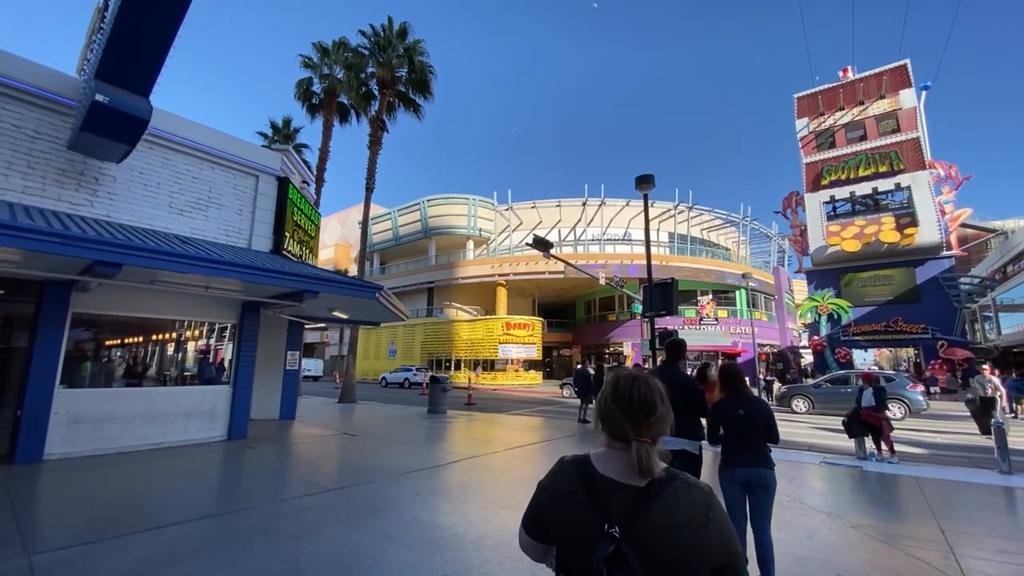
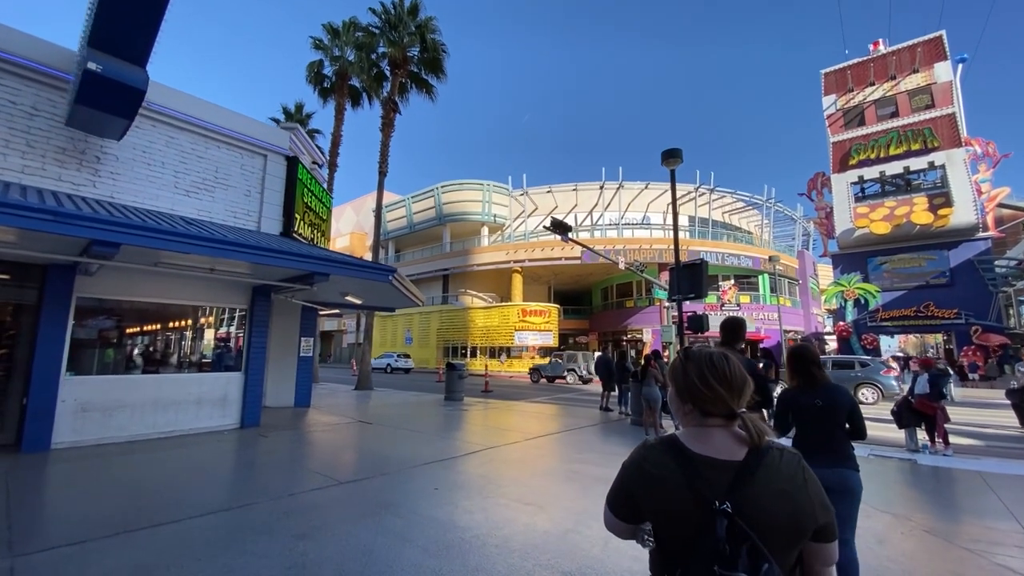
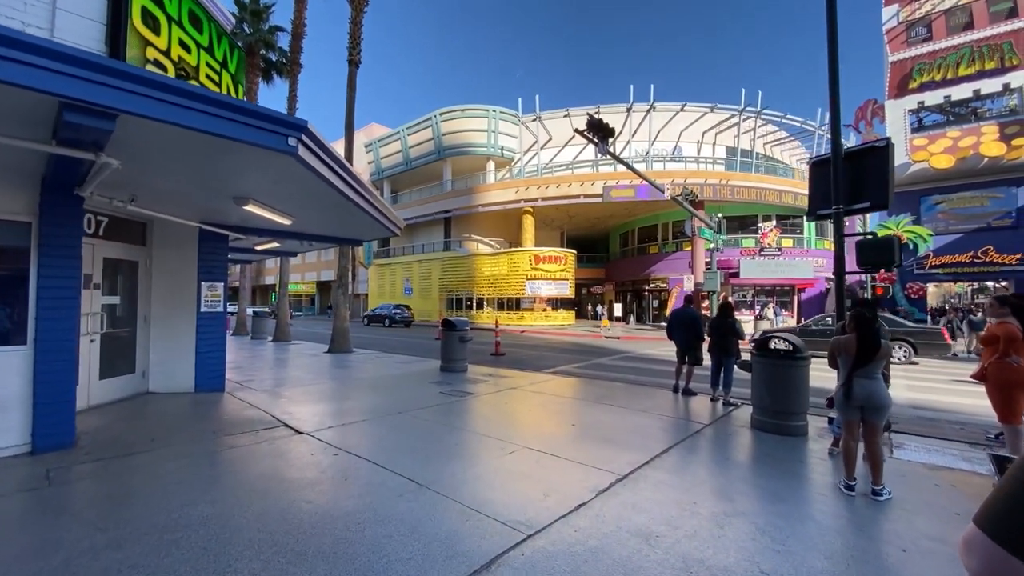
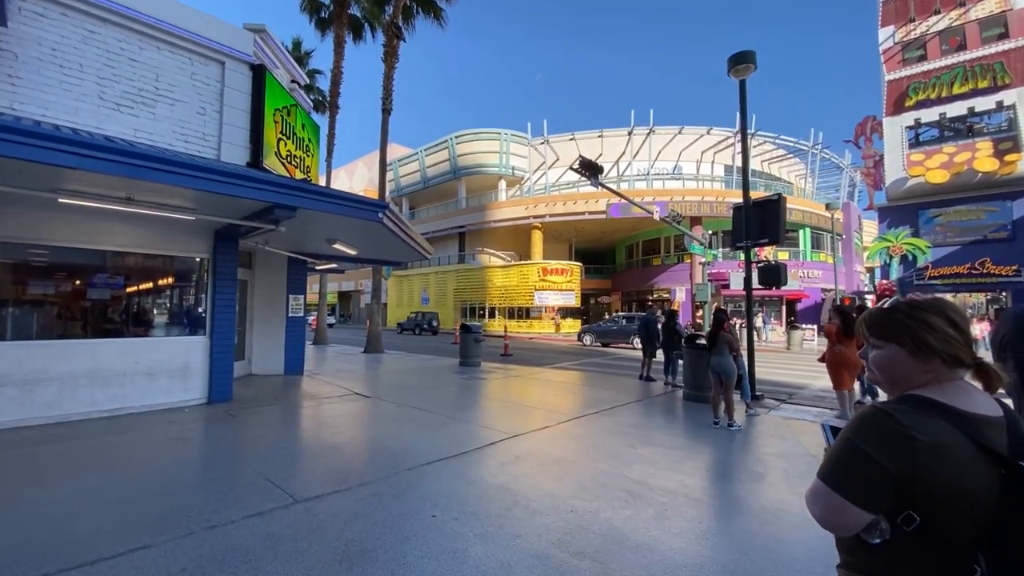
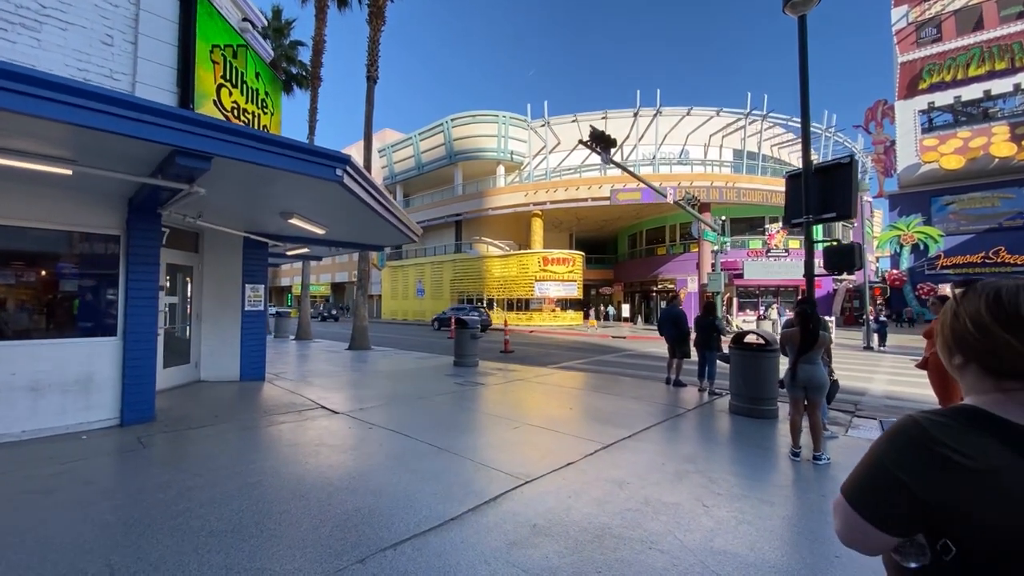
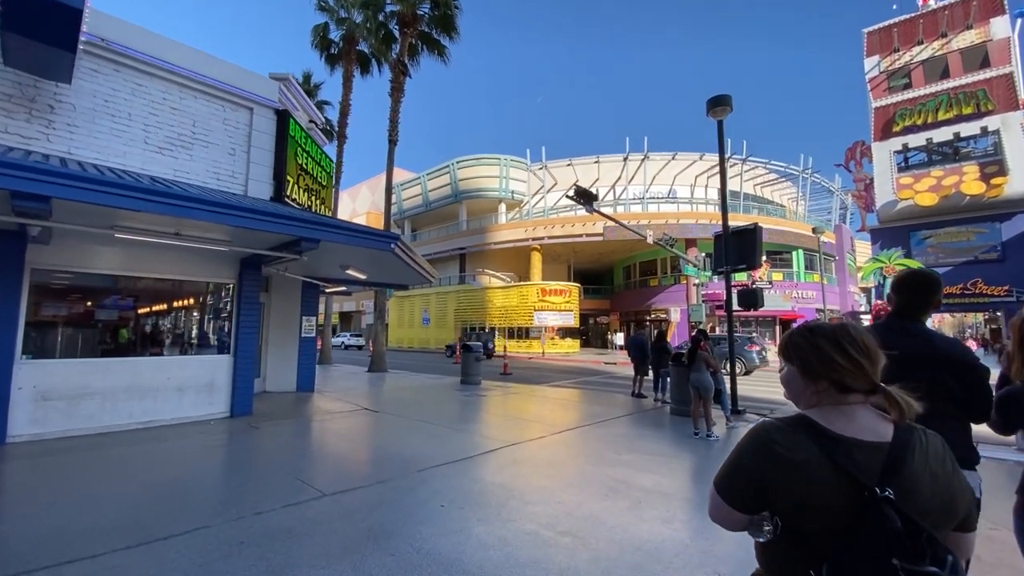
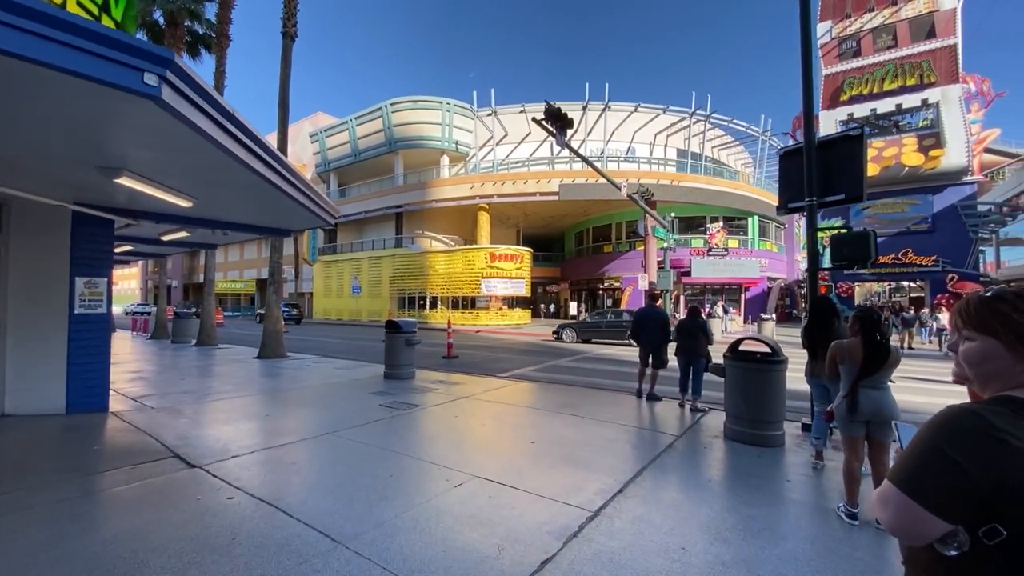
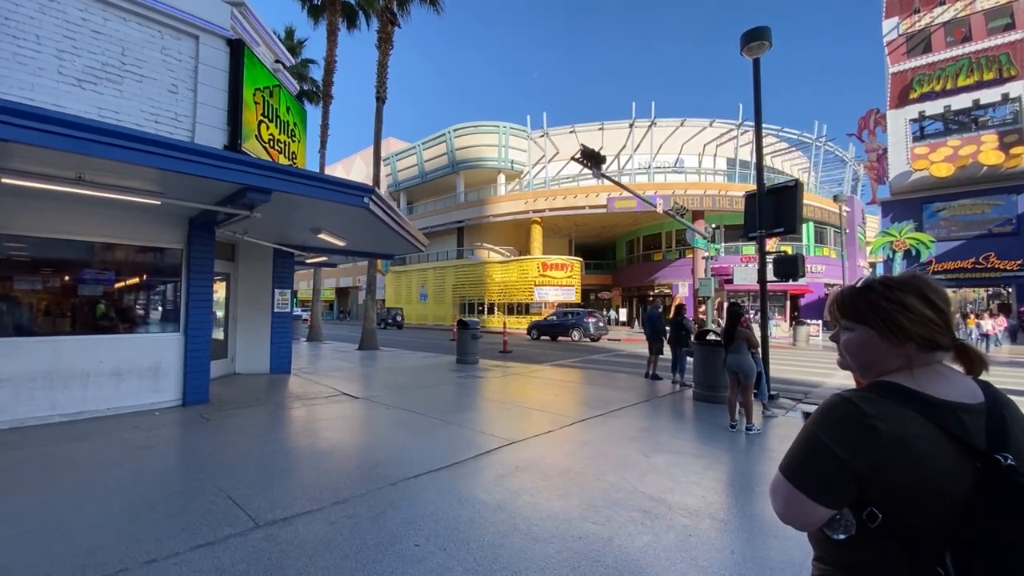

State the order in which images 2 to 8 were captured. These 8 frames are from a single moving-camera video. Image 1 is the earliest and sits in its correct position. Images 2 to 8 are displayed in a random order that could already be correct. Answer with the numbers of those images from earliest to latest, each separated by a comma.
2, 6, 4, 8, 5, 3, 7
